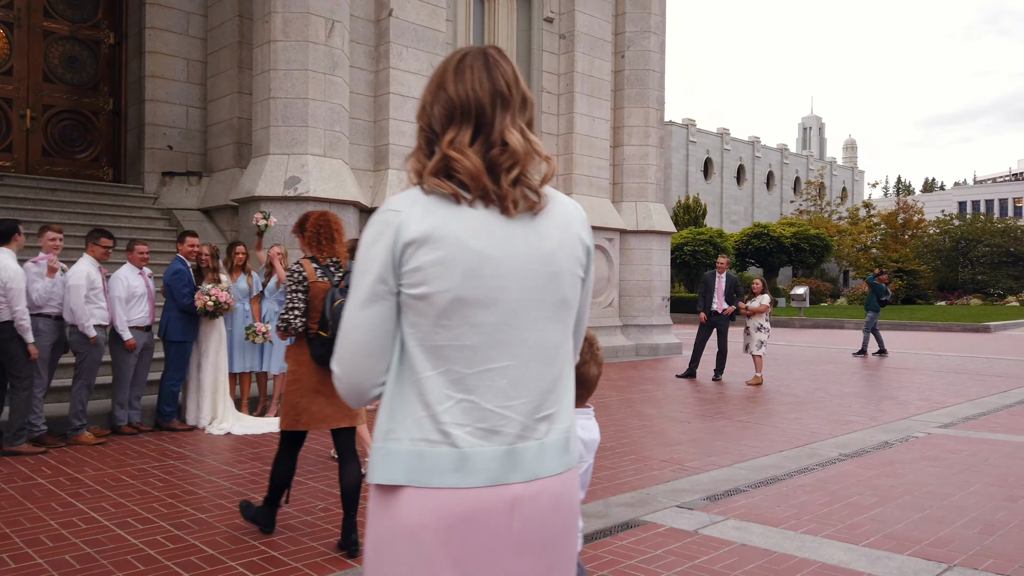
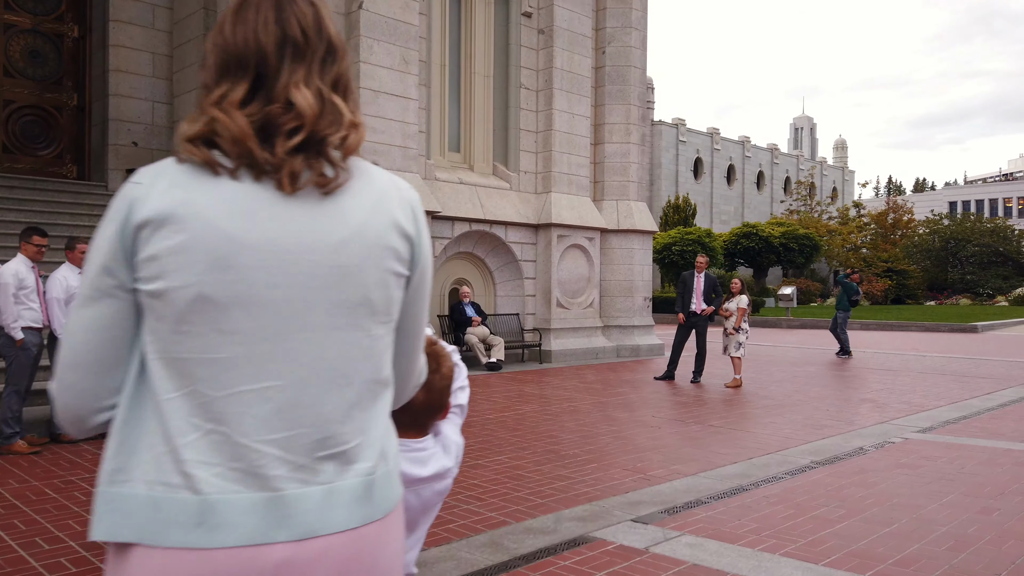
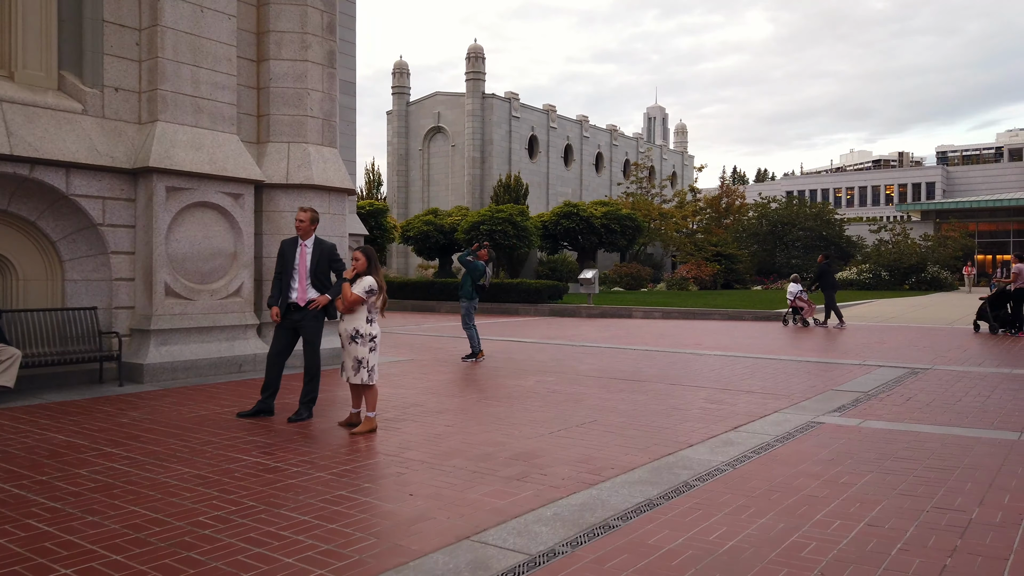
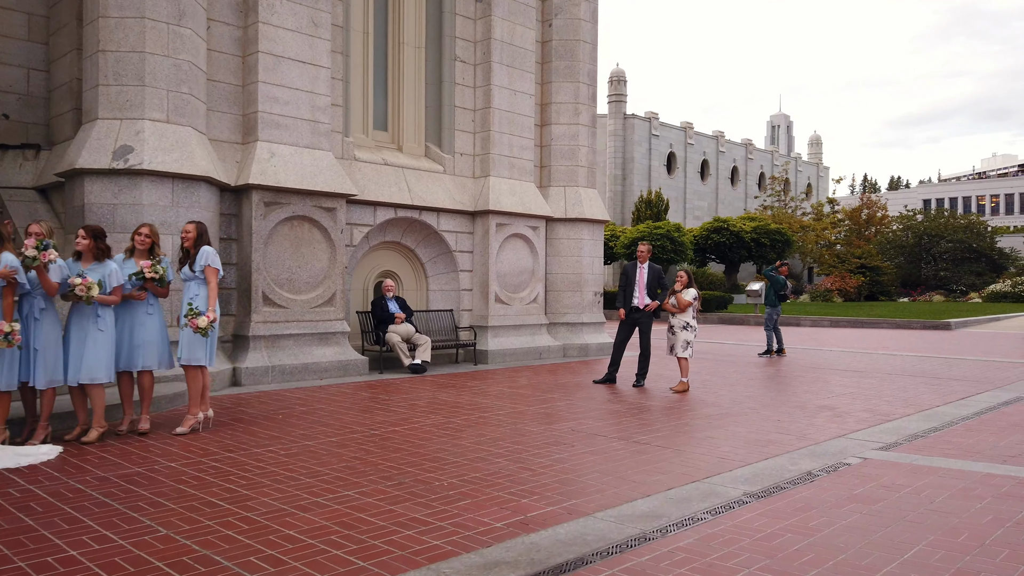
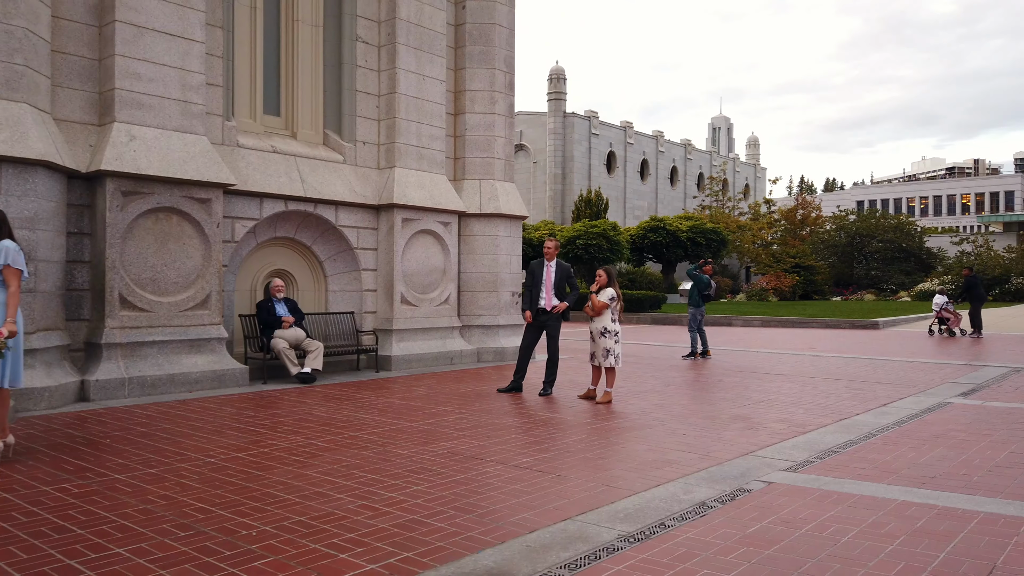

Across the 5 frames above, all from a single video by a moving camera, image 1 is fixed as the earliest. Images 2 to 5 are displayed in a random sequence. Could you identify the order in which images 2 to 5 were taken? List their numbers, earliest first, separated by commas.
2, 4, 5, 3
